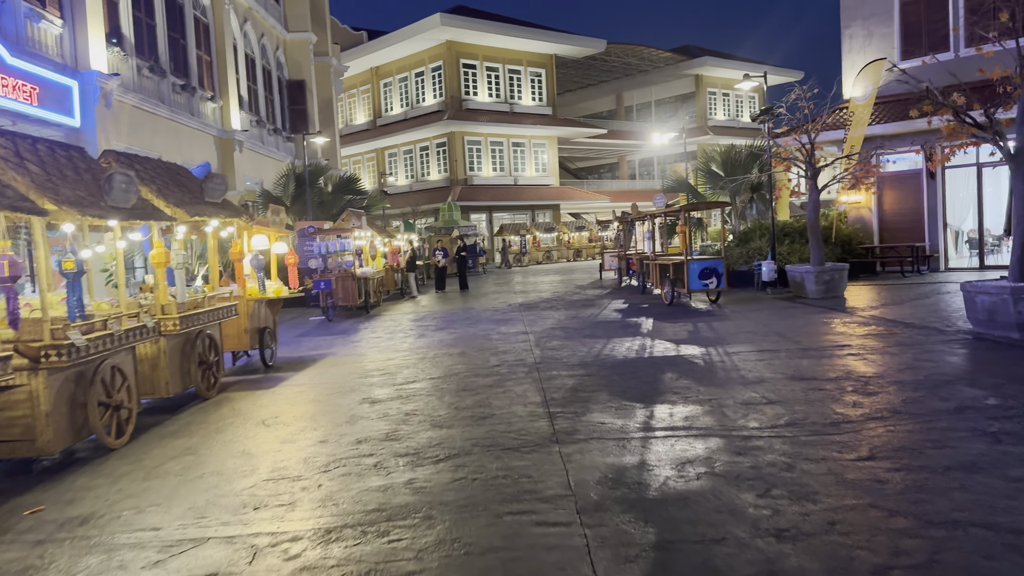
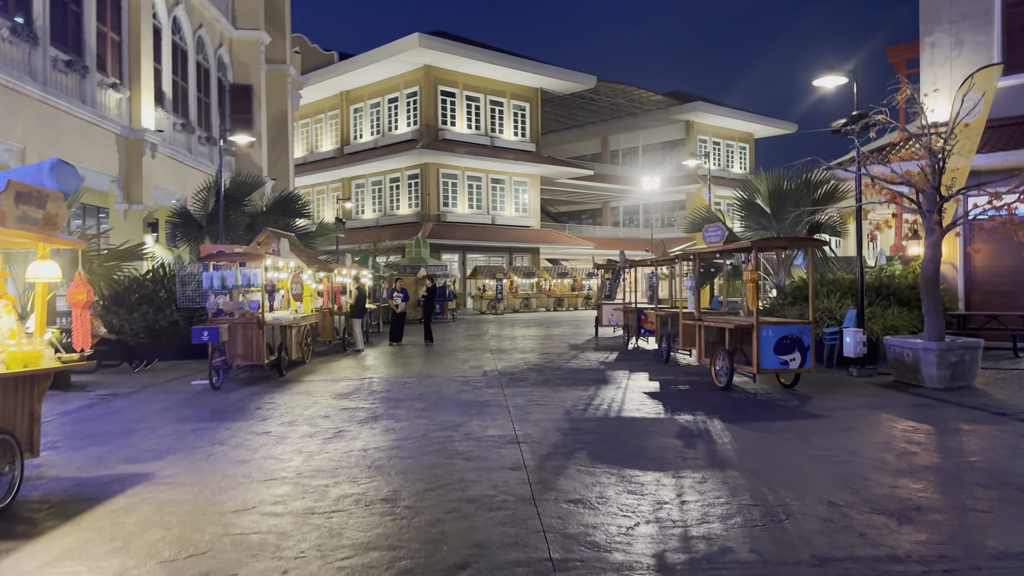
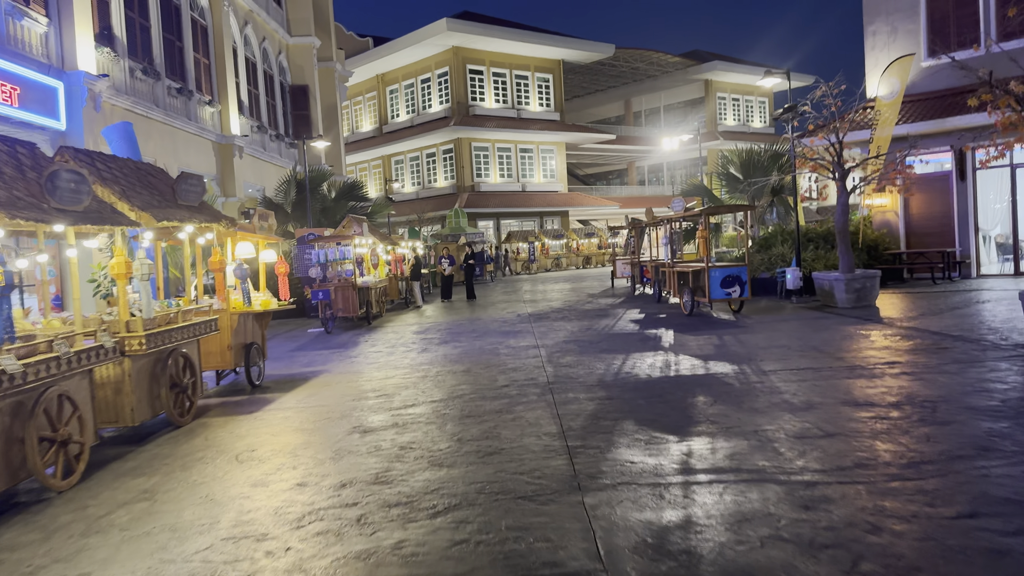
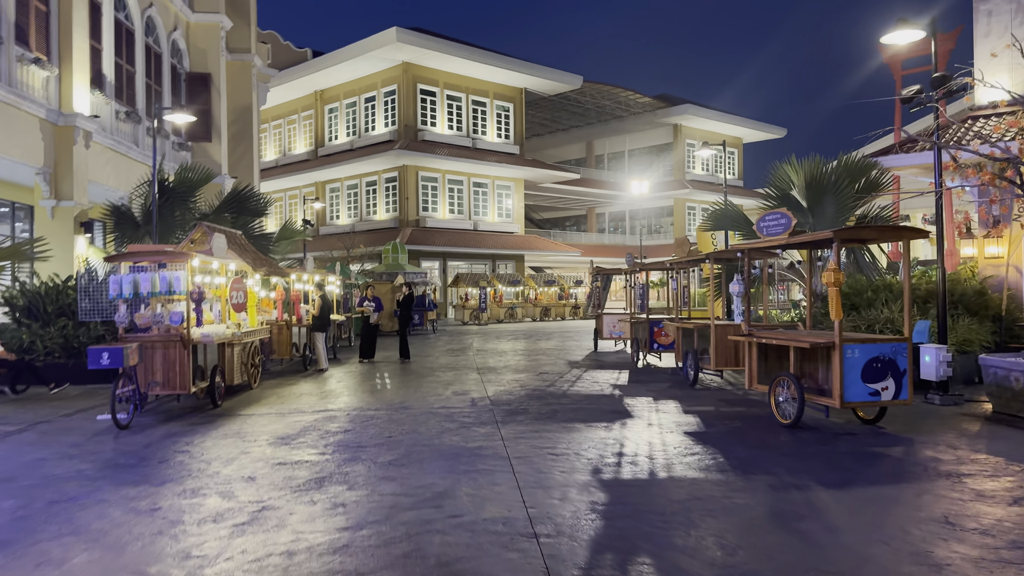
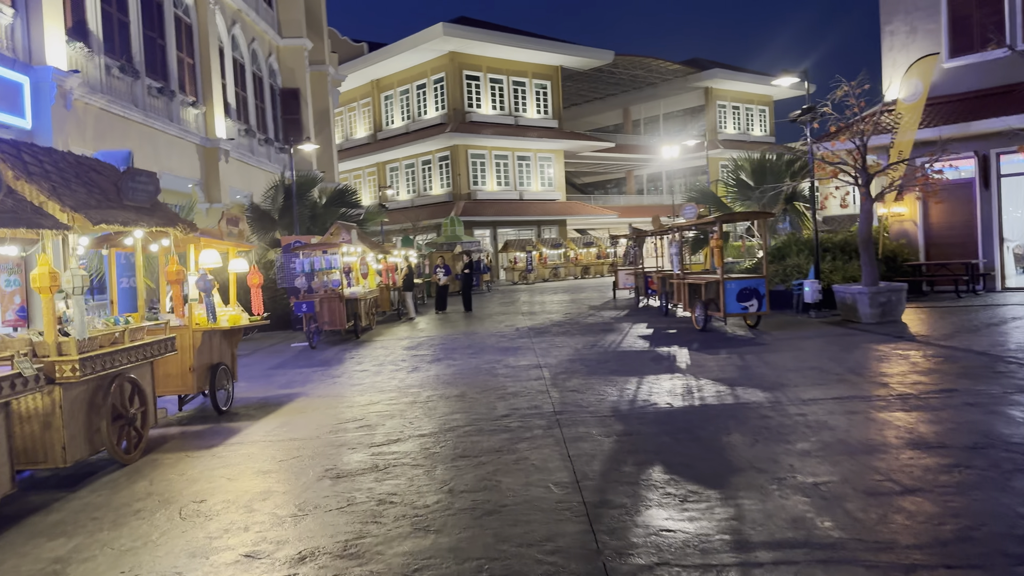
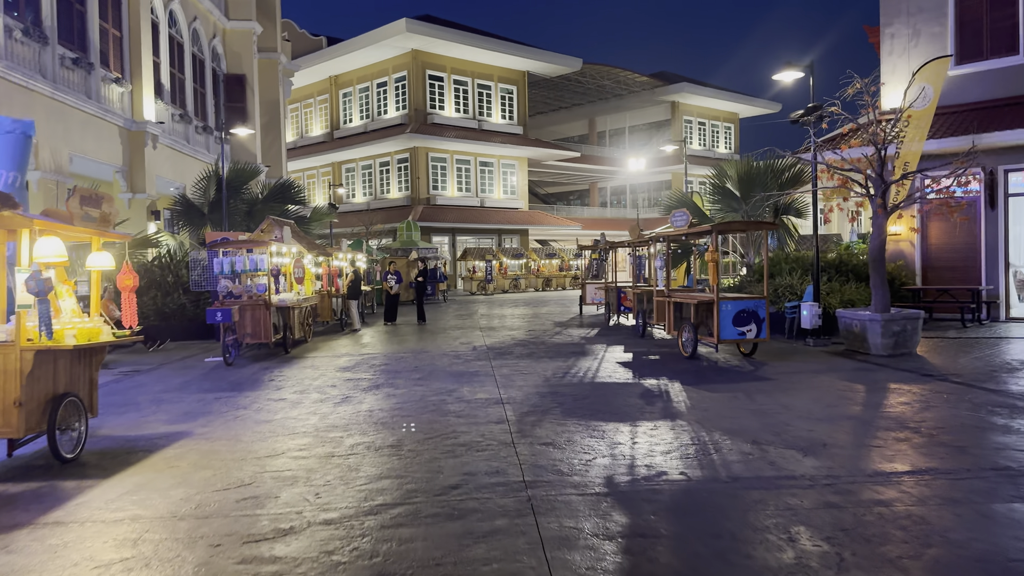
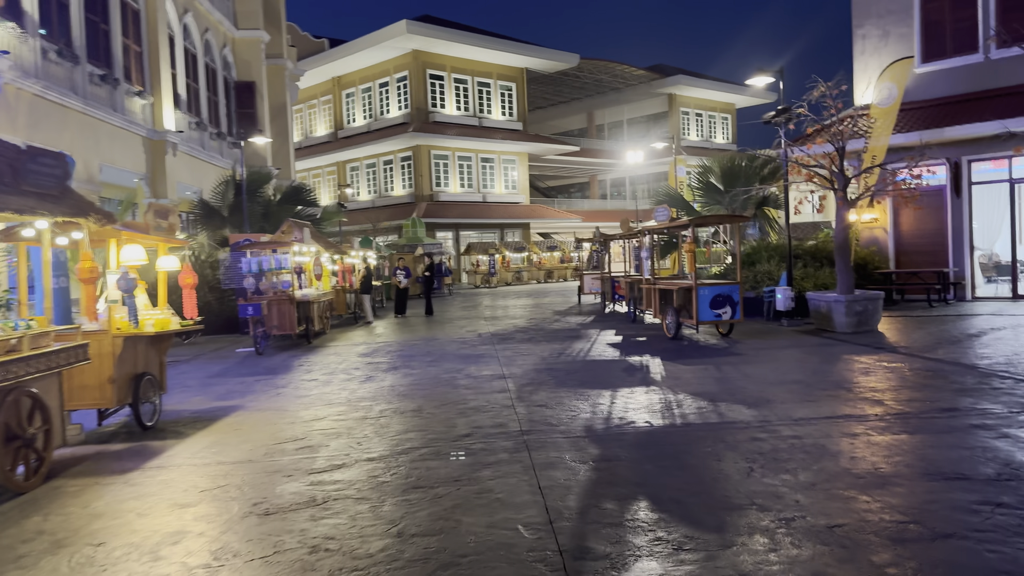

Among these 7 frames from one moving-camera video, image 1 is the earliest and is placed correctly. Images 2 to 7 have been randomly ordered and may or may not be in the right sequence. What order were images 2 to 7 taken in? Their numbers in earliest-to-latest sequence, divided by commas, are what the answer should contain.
3, 5, 7, 6, 2, 4
